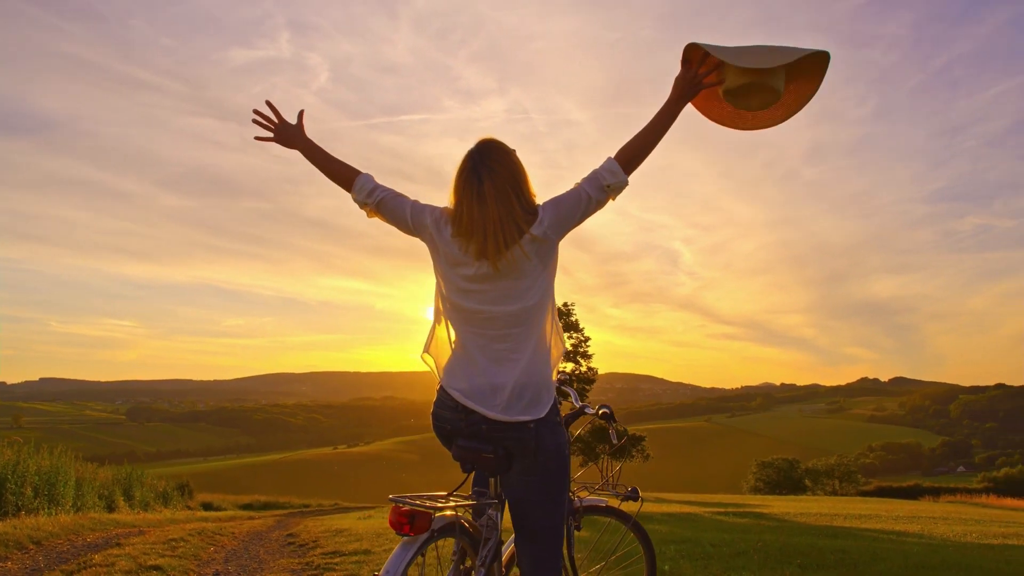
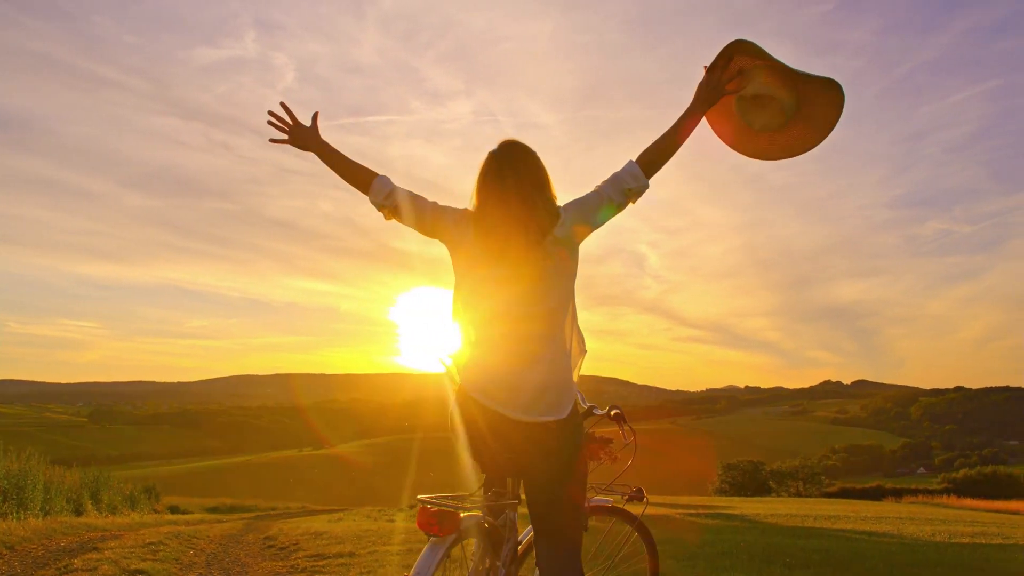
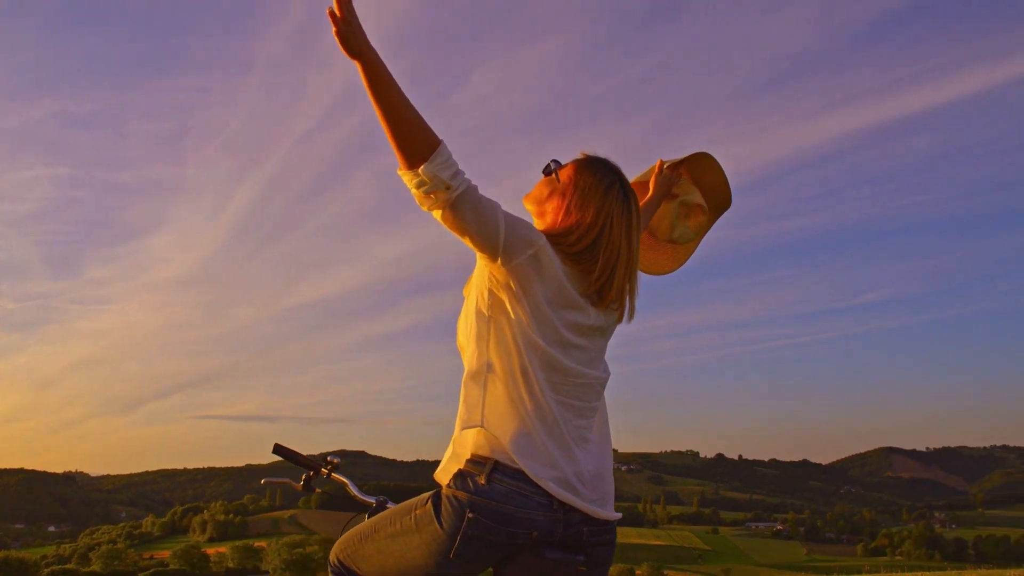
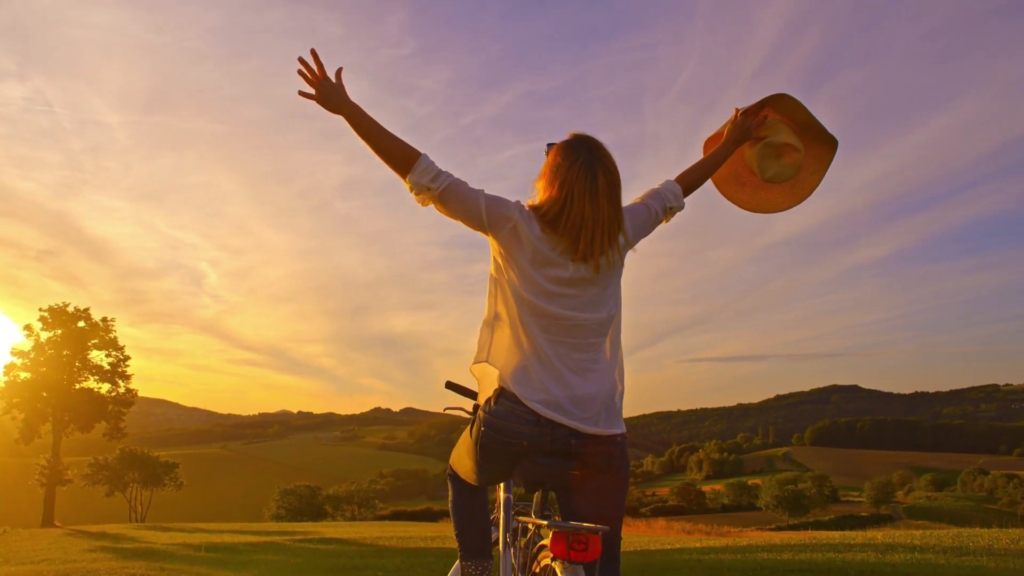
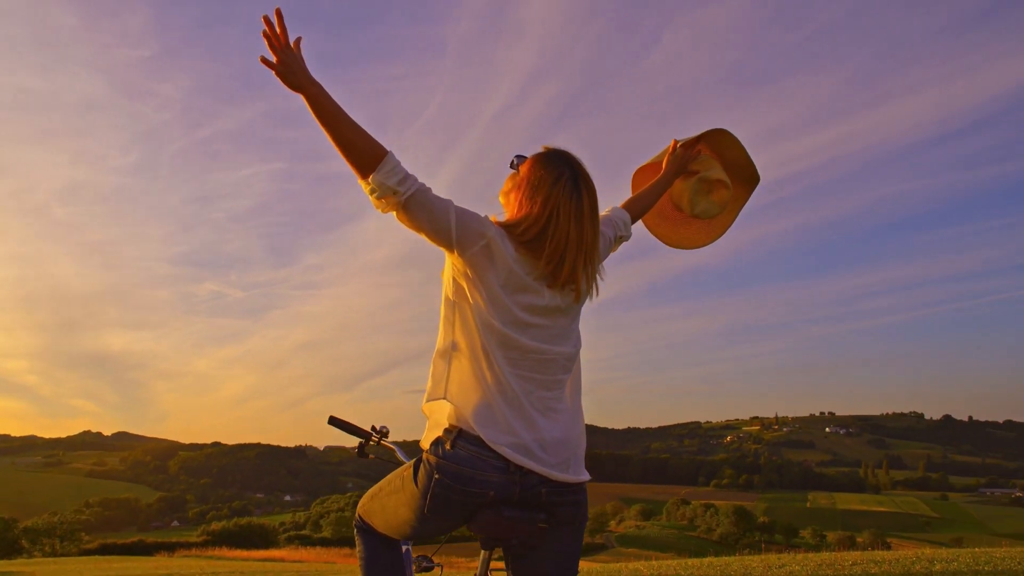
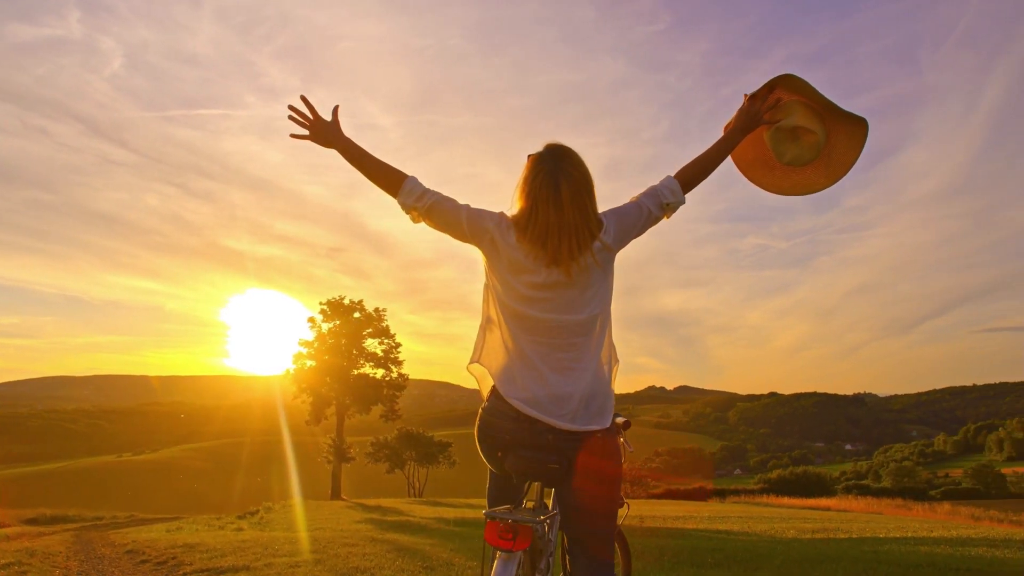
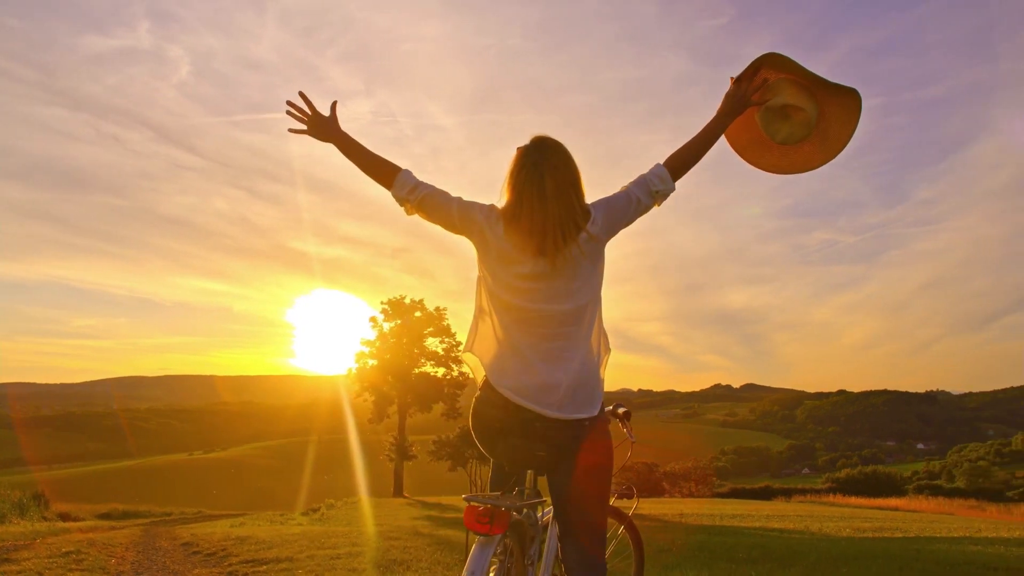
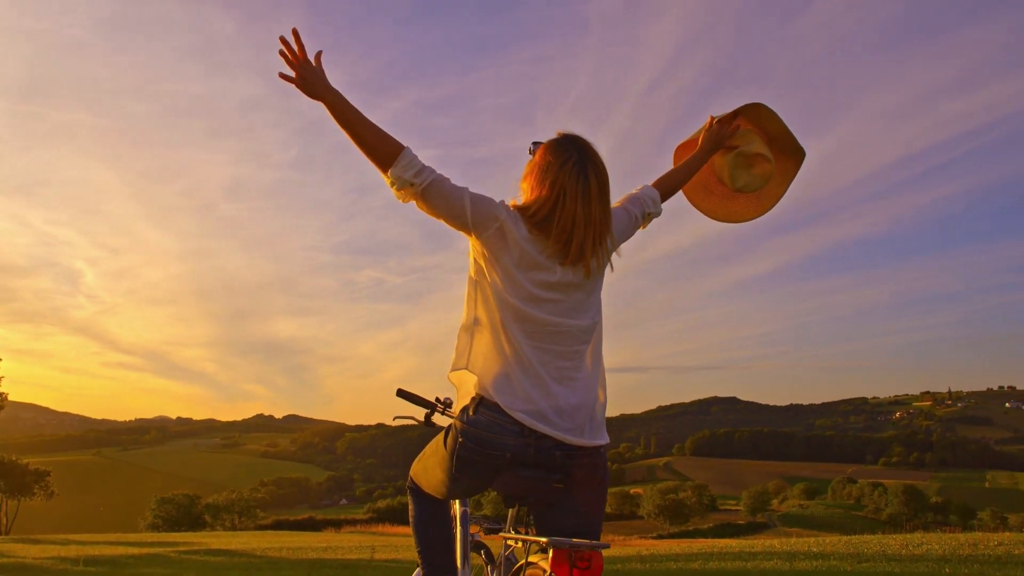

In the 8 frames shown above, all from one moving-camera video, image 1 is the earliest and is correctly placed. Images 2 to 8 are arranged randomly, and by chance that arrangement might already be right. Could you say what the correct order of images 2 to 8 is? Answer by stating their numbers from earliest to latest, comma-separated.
2, 7, 6, 4, 8, 5, 3
